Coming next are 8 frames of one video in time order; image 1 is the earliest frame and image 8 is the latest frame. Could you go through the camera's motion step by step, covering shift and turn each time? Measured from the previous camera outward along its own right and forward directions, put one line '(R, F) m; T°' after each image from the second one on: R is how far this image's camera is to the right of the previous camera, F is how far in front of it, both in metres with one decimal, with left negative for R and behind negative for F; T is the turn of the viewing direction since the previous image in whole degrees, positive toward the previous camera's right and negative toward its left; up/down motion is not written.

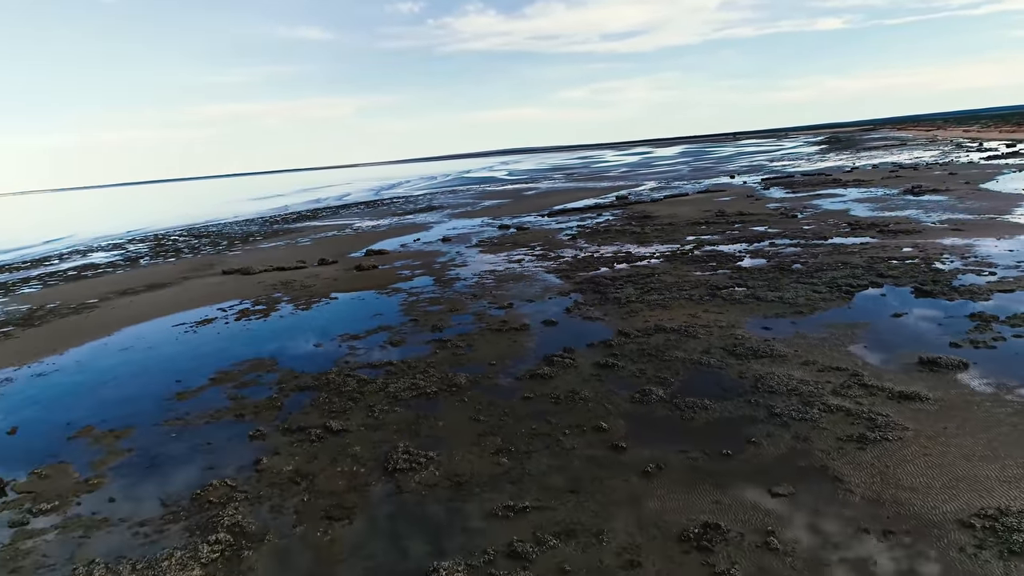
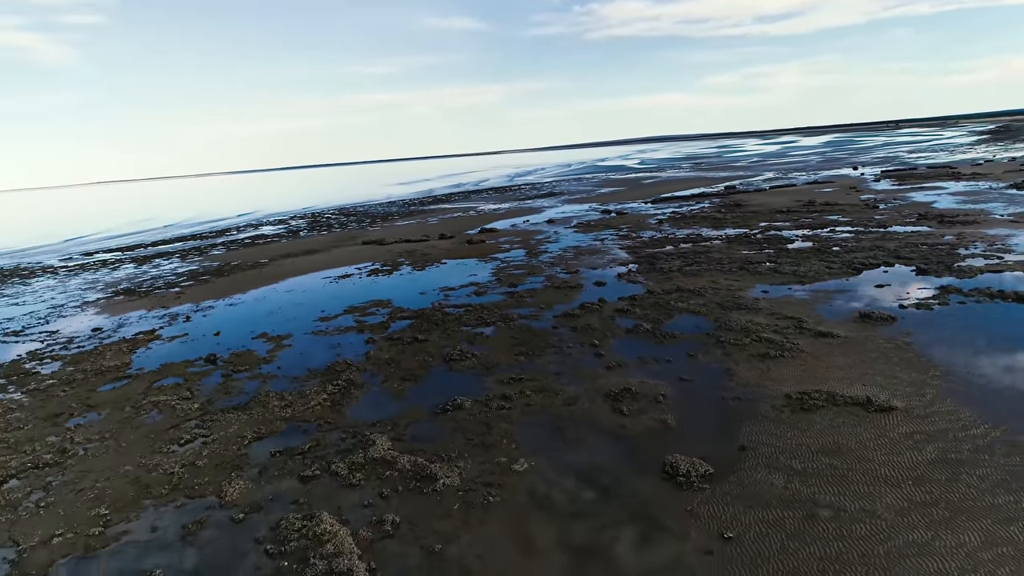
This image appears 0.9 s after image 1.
(+1.5, -2.9) m; -11°
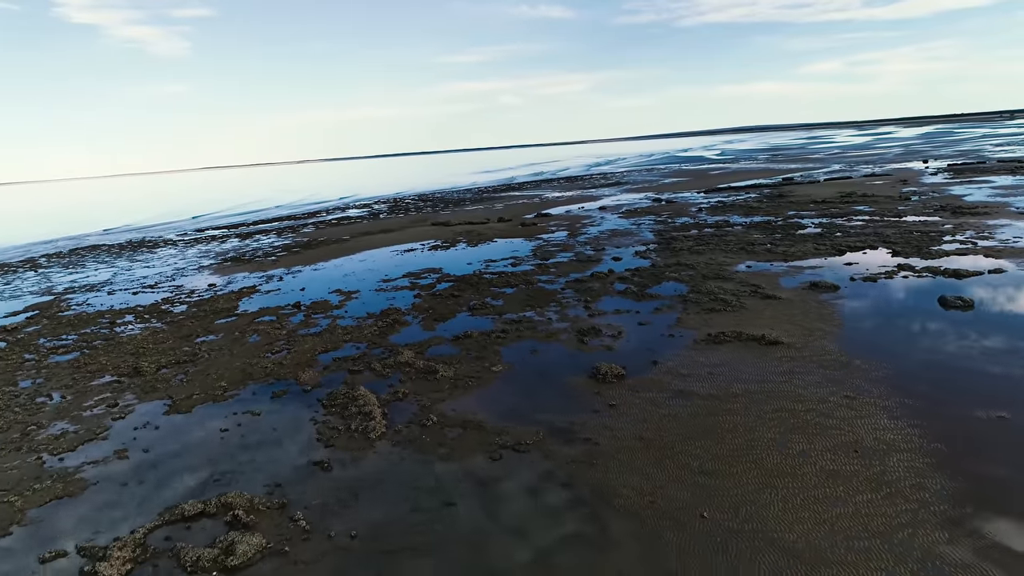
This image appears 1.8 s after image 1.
(+1.2, -2.6) m; -7°
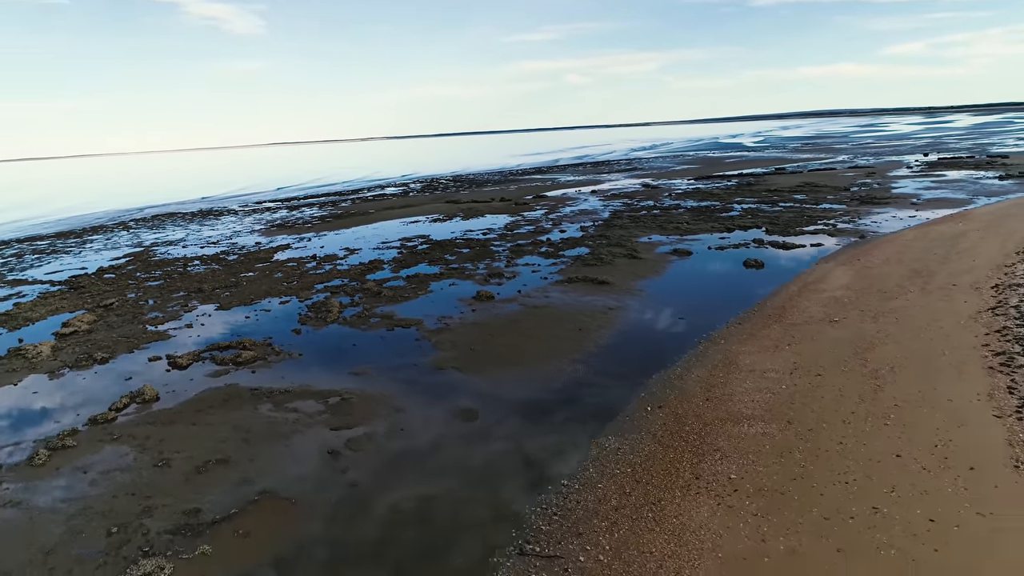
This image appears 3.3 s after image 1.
(+2.6, -4.8) m; -5°
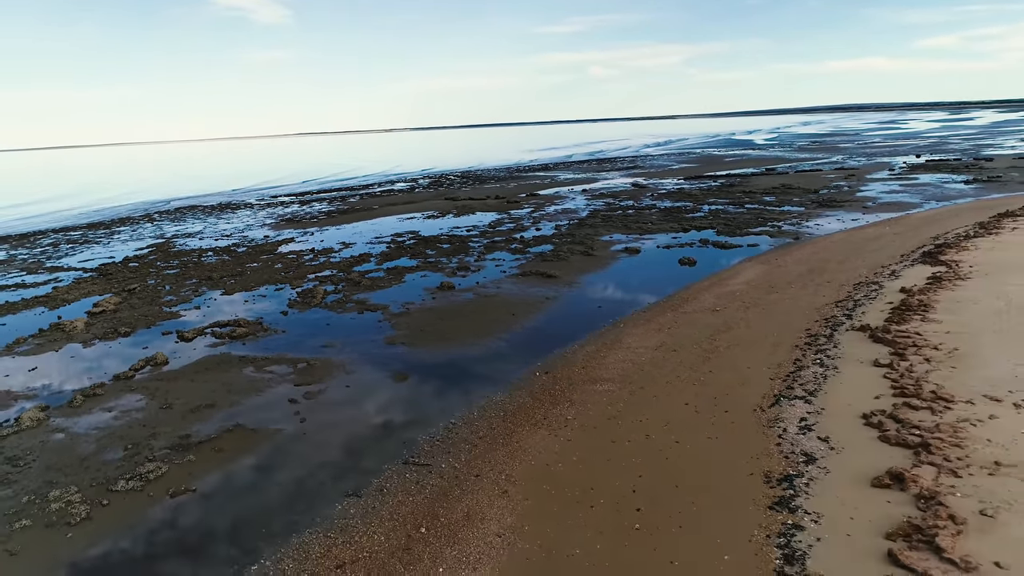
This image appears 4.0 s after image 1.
(+1.4, -2.2) m; -2°
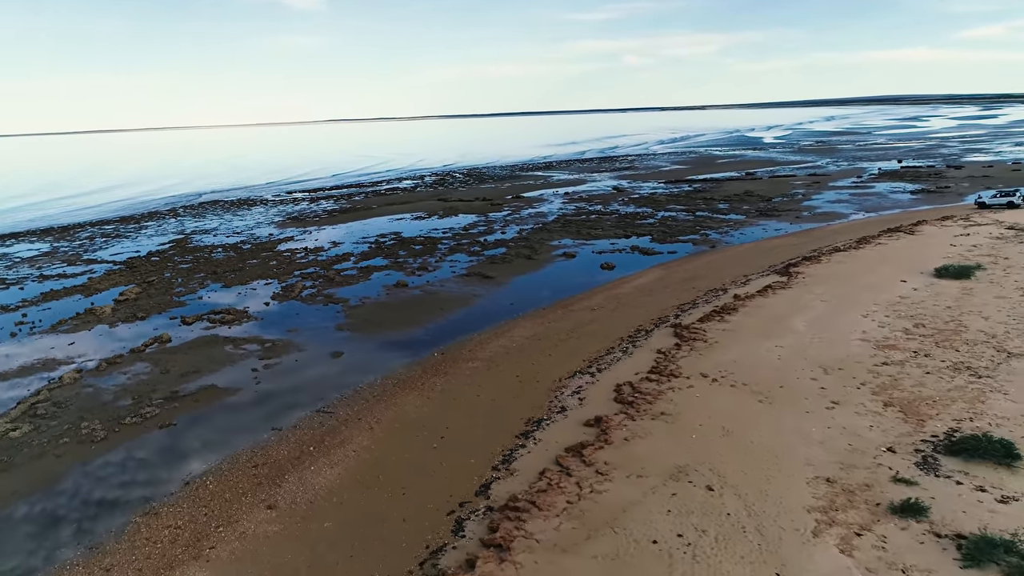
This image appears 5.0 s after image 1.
(+2.2, -3.3) m; -2°
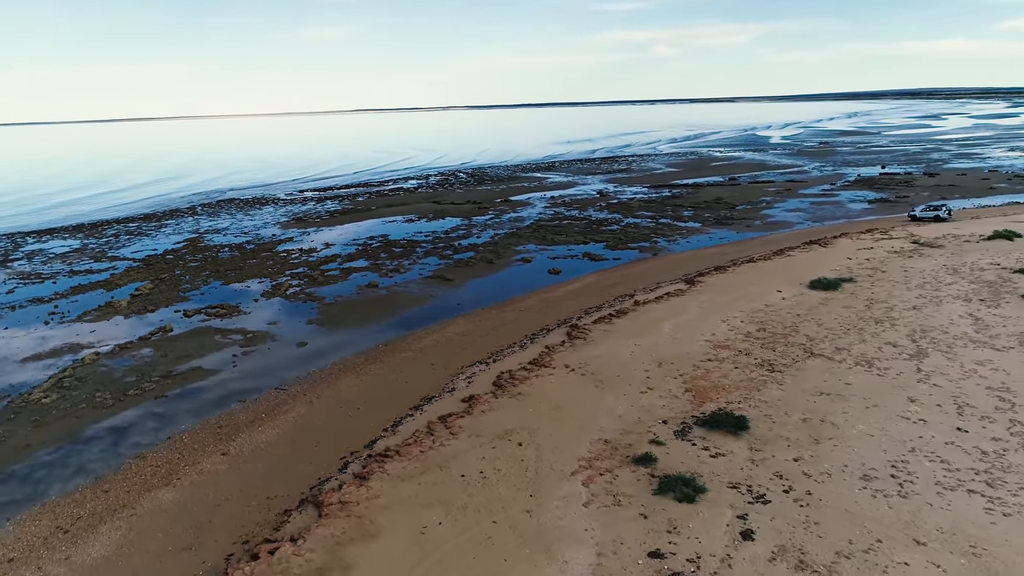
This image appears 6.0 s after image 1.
(+2.1, -2.9) m; -2°
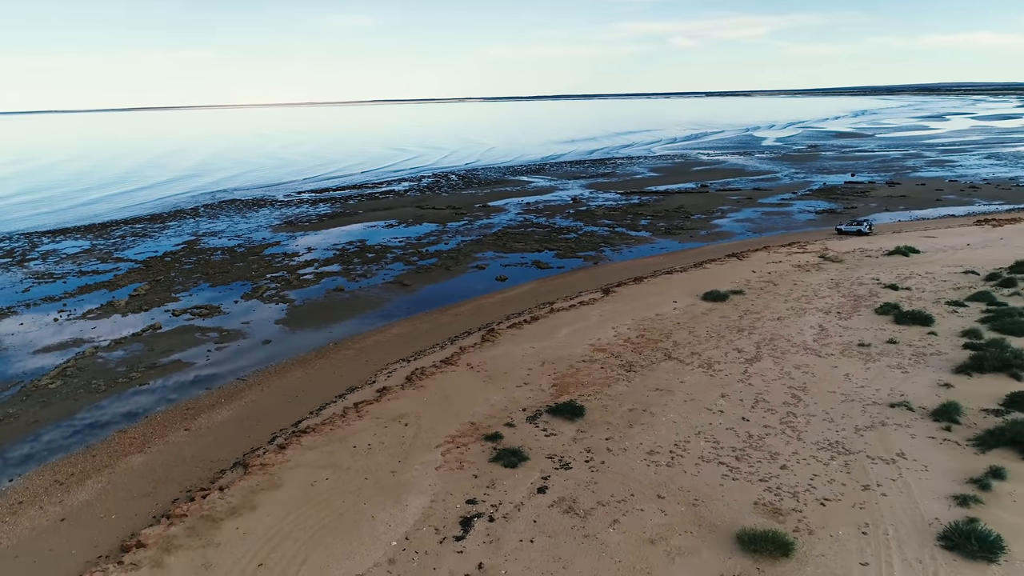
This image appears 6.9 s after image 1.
(+2.2, -3.0) m; -1°
